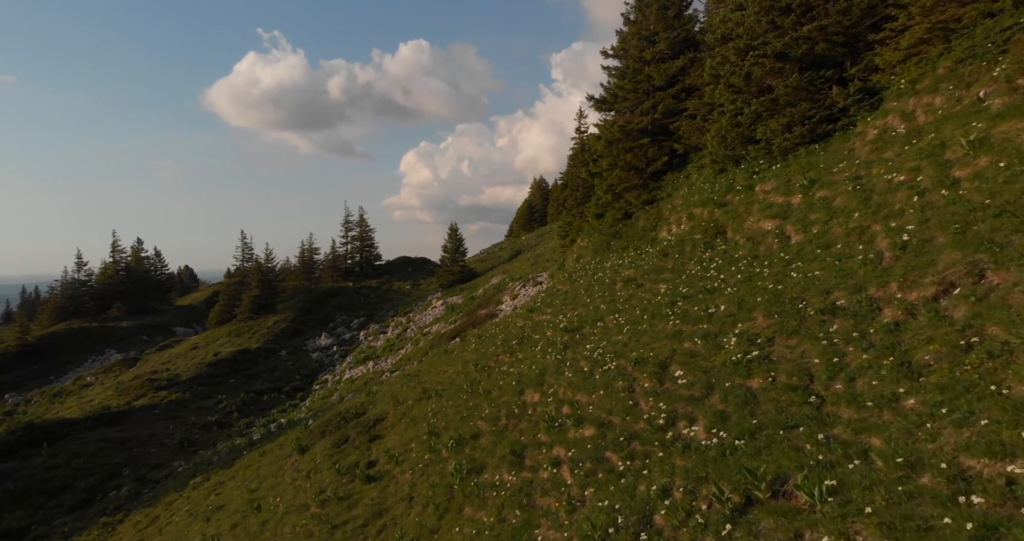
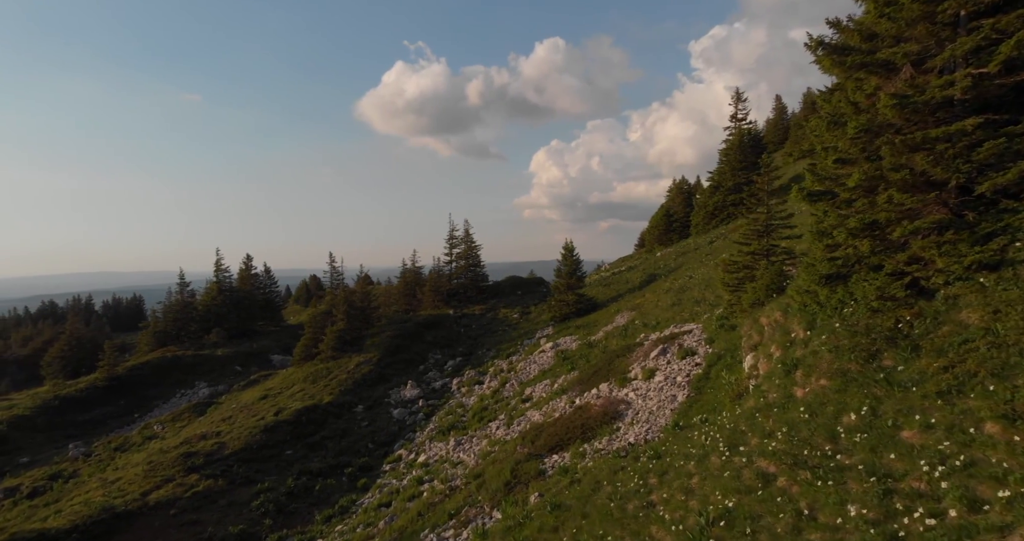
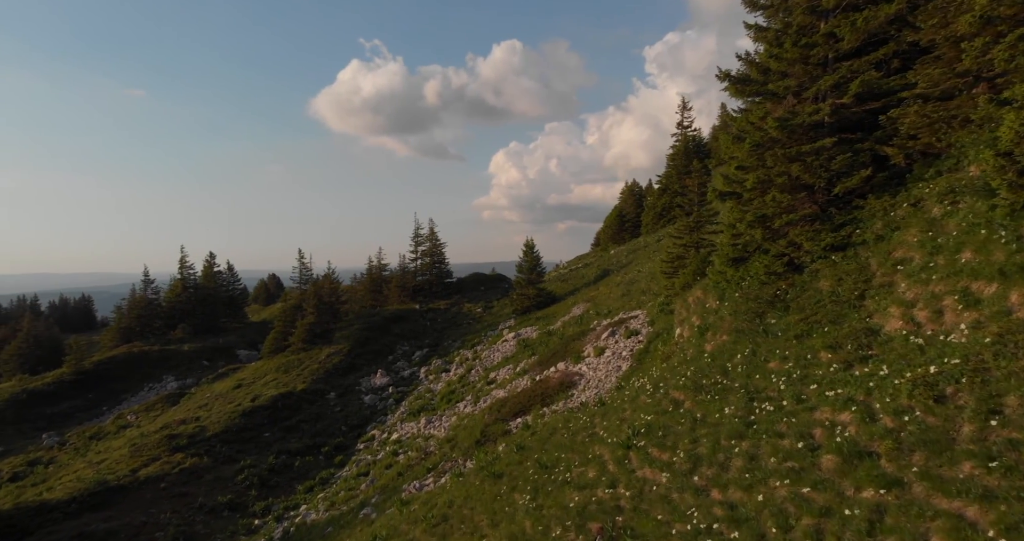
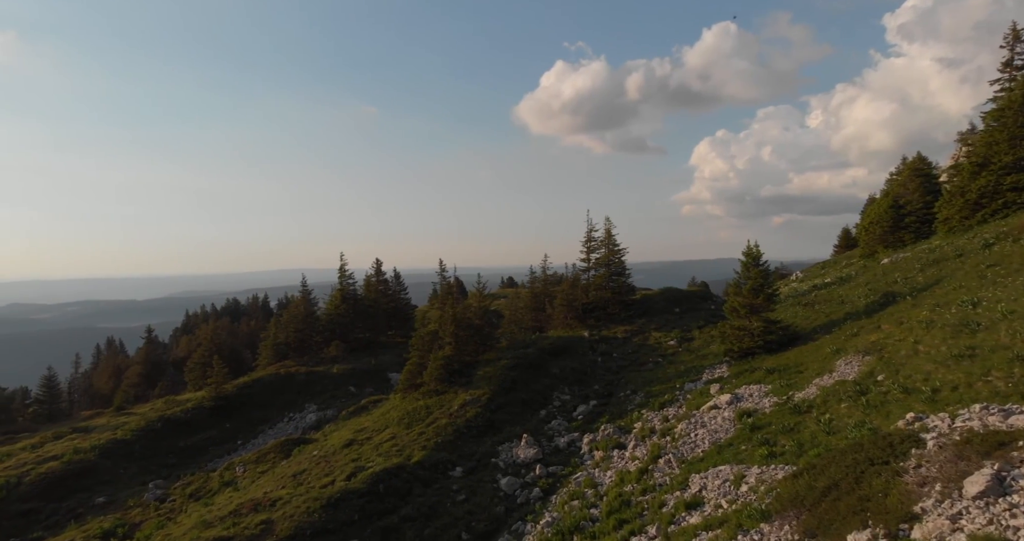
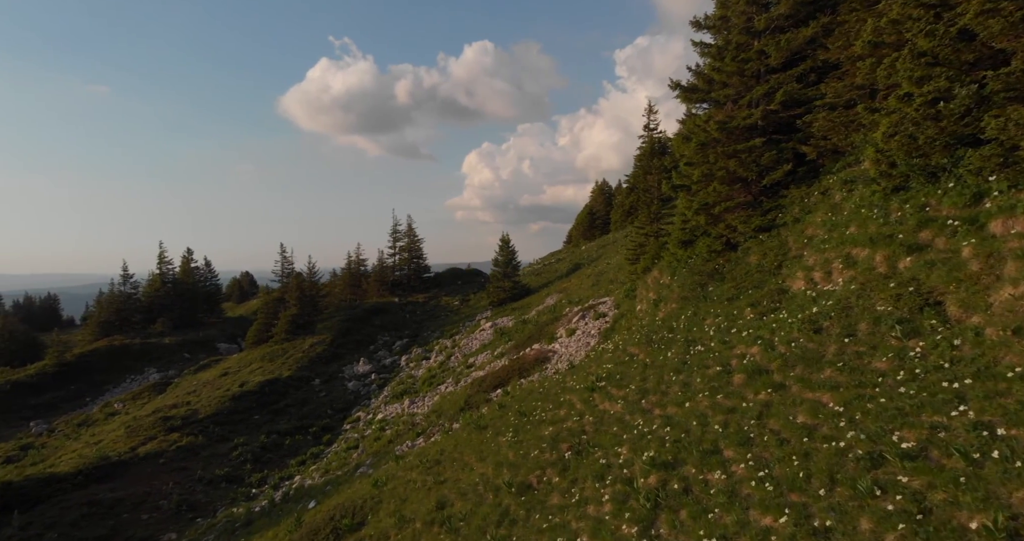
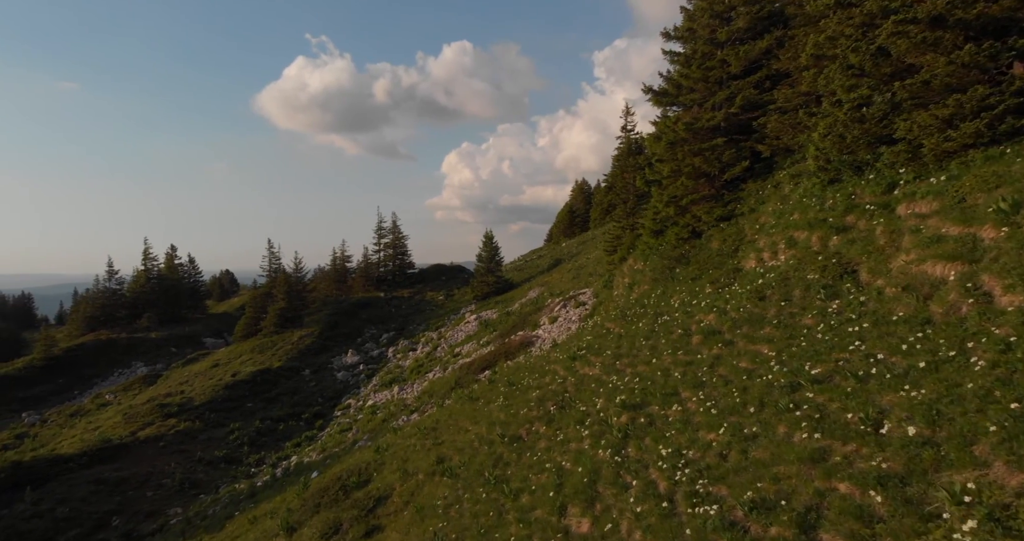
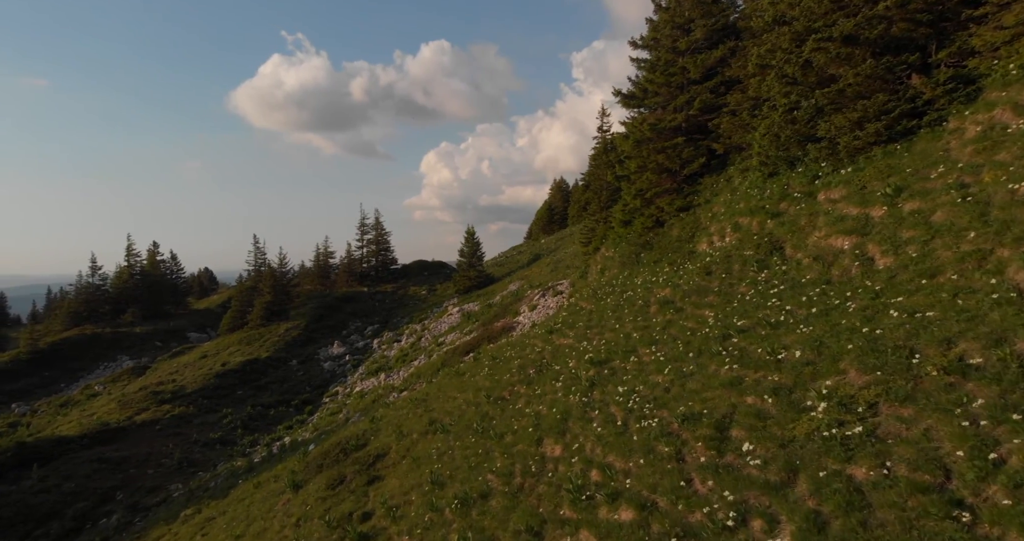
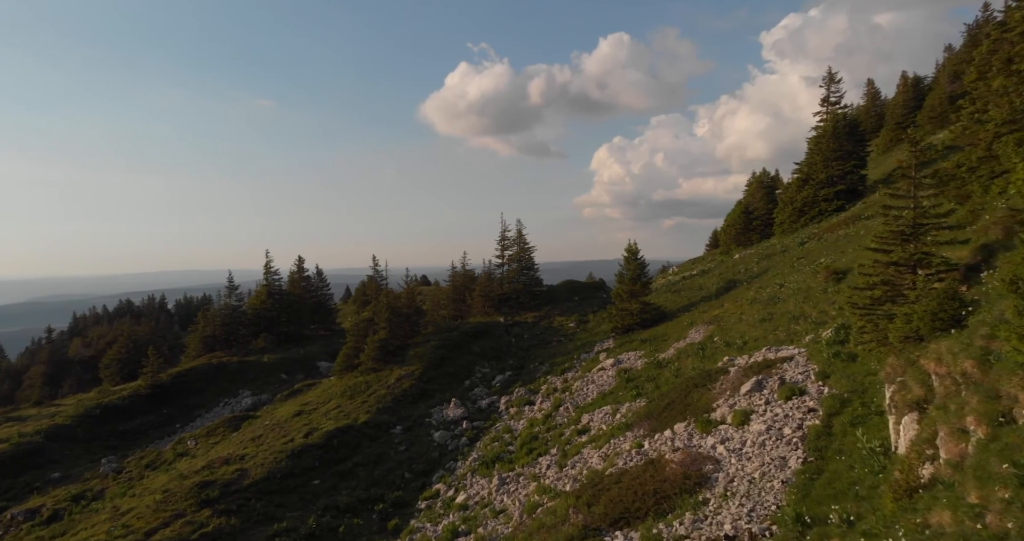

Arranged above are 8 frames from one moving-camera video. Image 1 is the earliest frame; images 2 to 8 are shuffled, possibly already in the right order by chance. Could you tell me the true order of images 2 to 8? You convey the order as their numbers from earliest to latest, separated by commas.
7, 6, 5, 3, 2, 8, 4
